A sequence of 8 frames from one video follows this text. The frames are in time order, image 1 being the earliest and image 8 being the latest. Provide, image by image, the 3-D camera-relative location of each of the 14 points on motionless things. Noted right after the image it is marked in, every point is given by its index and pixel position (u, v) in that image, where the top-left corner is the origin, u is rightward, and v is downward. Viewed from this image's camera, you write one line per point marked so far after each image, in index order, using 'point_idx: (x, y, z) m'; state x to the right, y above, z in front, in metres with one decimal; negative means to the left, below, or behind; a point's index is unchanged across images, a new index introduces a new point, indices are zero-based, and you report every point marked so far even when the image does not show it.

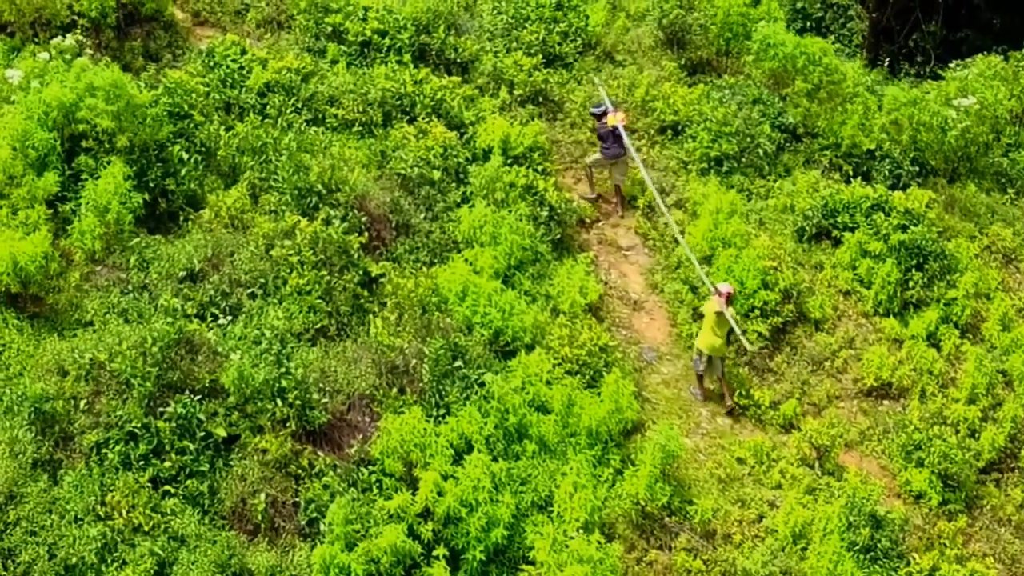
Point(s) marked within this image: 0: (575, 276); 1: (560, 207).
0: (+0.7, +0.1, +12.5) m
1: (+0.5, +0.9, +13.1) m
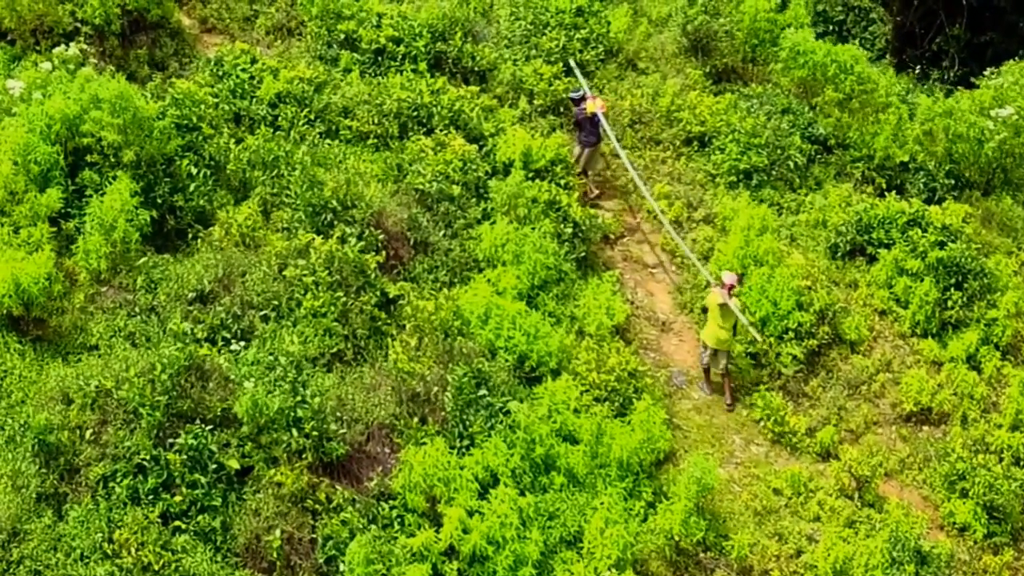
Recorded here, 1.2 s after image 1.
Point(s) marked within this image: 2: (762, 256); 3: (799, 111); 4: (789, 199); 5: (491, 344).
0: (+0.9, -0.1, +11.9) m
1: (+0.8, +0.7, +12.5) m
2: (+2.7, +0.3, +12.5) m
3: (+3.5, +2.1, +14.2) m
4: (+3.2, +1.0, +13.5) m
5: (-0.2, -0.5, +11.1) m
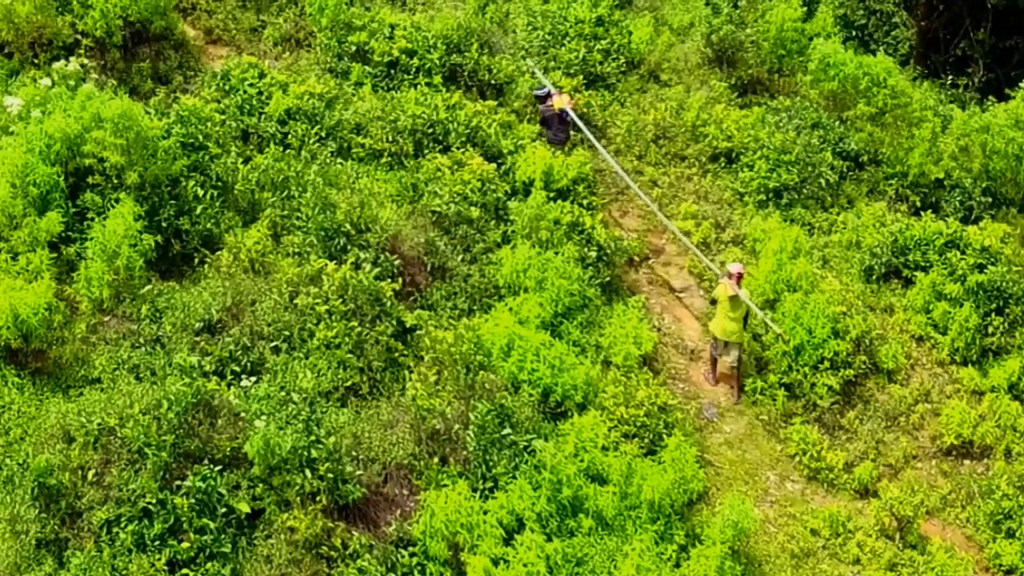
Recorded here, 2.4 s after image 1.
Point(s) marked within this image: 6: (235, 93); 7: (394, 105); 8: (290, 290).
0: (+1.1, -0.4, +11.4) m
1: (+1.0, +0.4, +12.0) m
2: (+2.9, +0.1, +12.0) m
3: (+3.7, +1.9, +13.7) m
4: (+3.4, +0.8, +13.0) m
5: (0.0, -0.8, +10.6) m
6: (-3.0, +2.1, +12.9) m
7: (-1.3, +2.0, +13.0) m
8: (-2.1, 0.0, +11.1) m
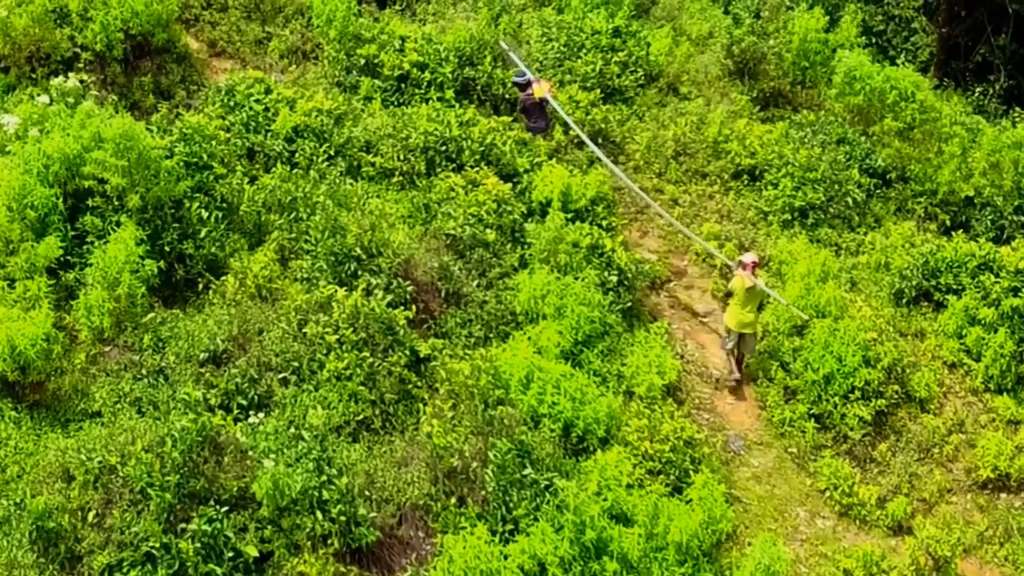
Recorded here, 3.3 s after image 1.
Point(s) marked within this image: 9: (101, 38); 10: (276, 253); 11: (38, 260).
0: (+1.3, -0.6, +10.9) m
1: (+1.2, +0.2, +11.5) m
2: (+3.0, -0.2, +11.5) m
3: (+3.8, +1.6, +13.2) m
4: (+3.6, +0.5, +12.5) m
5: (+0.2, -1.1, +10.1) m
6: (-2.9, +1.9, +12.4) m
7: (-1.1, +1.8, +12.5) m
8: (-1.9, -0.3, +10.6) m
9: (-4.4, +2.7, +12.6) m
10: (-2.3, +0.3, +11.3) m
11: (-4.3, +0.3, +10.6) m
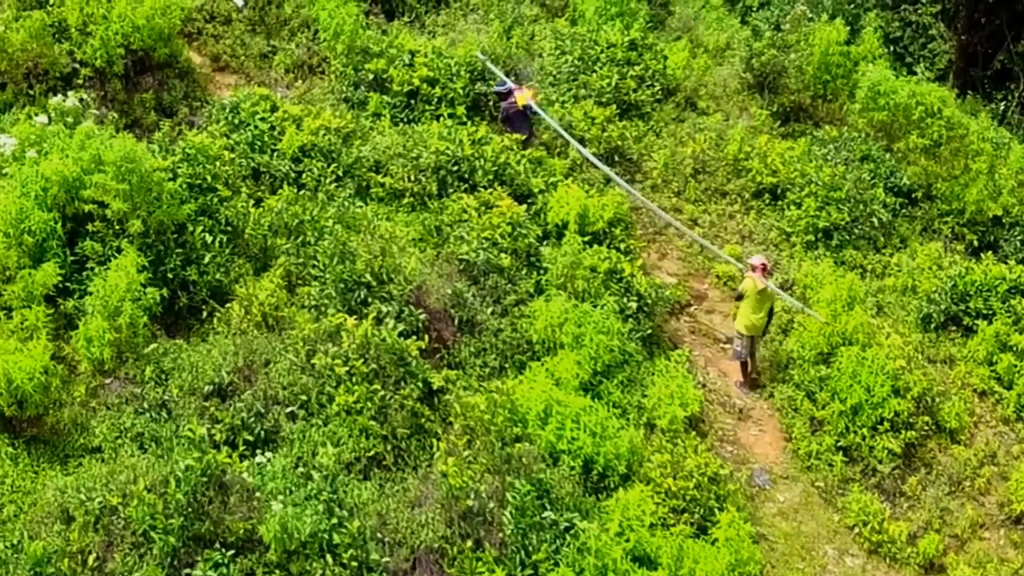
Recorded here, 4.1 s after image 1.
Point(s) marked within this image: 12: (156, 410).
0: (+1.4, -0.9, +10.5) m
1: (+1.3, -0.1, +11.1) m
2: (+3.2, -0.4, +11.1) m
3: (+4.0, +1.4, +12.8) m
4: (+3.7, +0.3, +12.1) m
5: (+0.3, -1.3, +9.7) m
6: (-2.7, +1.6, +12.0) m
7: (-1.0, +1.5, +12.1) m
8: (-1.8, -0.5, +10.2) m
9: (-4.3, +2.4, +12.1) m
10: (-2.1, +0.1, +10.9) m
11: (-4.1, 0.0, +10.2) m
12: (-3.0, -1.0, +9.9) m
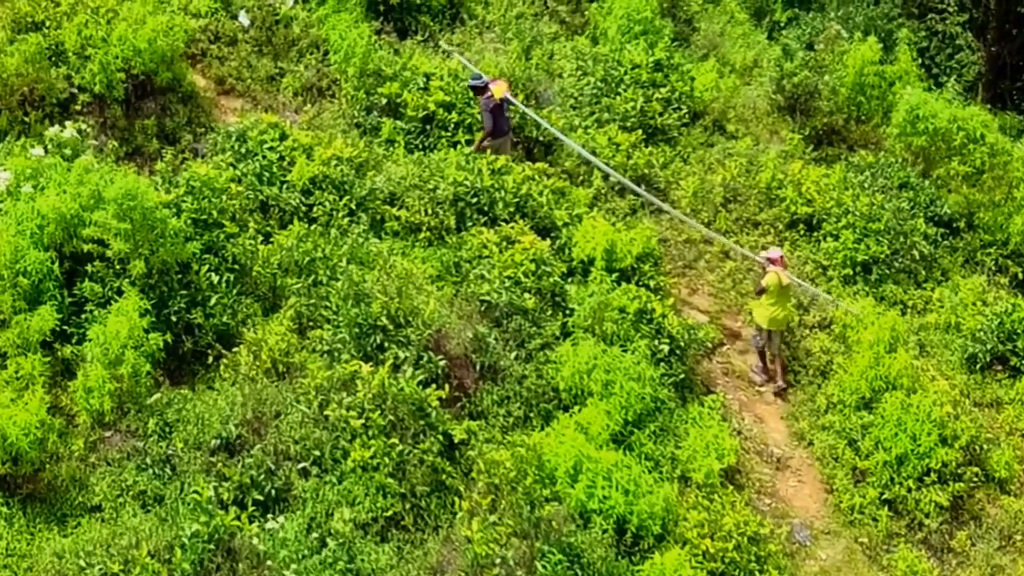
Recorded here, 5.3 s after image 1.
0: (+1.7, -1.2, +9.9) m
1: (+1.5, -0.4, +10.5) m
2: (+3.4, -0.8, +10.5) m
3: (+4.2, +1.1, +12.1) m
4: (+3.9, -0.1, +11.5) m
5: (+0.5, -1.7, +9.1) m
6: (-2.5, +1.3, +11.4) m
7: (-0.8, +1.2, +11.5) m
8: (-1.6, -0.9, +9.6) m
9: (-4.0, +2.1, +11.5) m
10: (-1.9, -0.3, +10.3) m
11: (-3.9, -0.4, +9.6) m
12: (-2.8, -1.4, +9.3) m
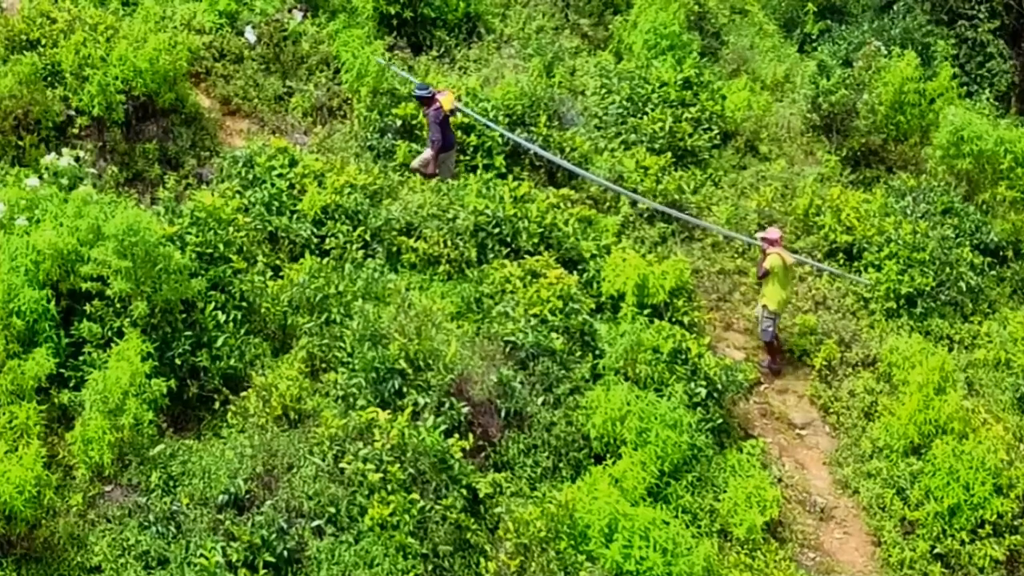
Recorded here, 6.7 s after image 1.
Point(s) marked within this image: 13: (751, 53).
0: (+1.9, -1.6, +9.3) m
1: (+1.7, -0.8, +9.9) m
2: (+3.6, -1.1, +9.8) m
3: (+4.4, +0.7, +11.5) m
4: (+4.1, -0.4, +10.8) m
5: (+0.8, -2.0, +8.5) m
6: (-2.3, +1.0, +10.8) m
7: (-0.6, +0.9, +10.8) m
8: (-1.3, -1.2, +9.0) m
9: (-3.8, +1.7, +10.9) m
10: (-1.7, -0.6, +9.6) m
11: (-3.7, -0.7, +9.0) m
12: (-2.6, -1.7, +8.6) m
13: (+2.7, +2.7, +13.5) m
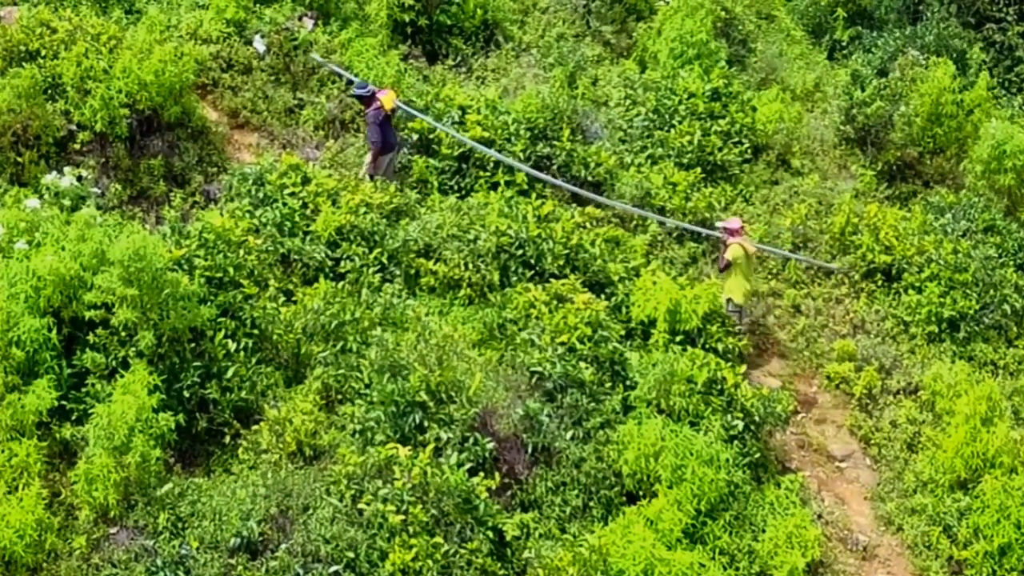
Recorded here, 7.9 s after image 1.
0: (+2.1, -1.8, +8.8) m
1: (+1.9, -1.0, +9.4) m
2: (+3.8, -1.3, +9.3) m
3: (+4.6, +0.5, +11.0) m
4: (+4.3, -0.6, +10.3) m
5: (+1.0, -2.2, +8.0) m
6: (-2.1, +0.8, +10.3) m
7: (-0.4, +0.6, +10.3) m
8: (-1.1, -1.5, +8.5) m
9: (-3.6, +1.5, +10.4) m
10: (-1.5, -0.8, +9.1) m
11: (-3.5, -0.9, +8.5) m
12: (-2.4, -2.0, +8.1) m
13: (+2.9, +2.5, +13.0) m
